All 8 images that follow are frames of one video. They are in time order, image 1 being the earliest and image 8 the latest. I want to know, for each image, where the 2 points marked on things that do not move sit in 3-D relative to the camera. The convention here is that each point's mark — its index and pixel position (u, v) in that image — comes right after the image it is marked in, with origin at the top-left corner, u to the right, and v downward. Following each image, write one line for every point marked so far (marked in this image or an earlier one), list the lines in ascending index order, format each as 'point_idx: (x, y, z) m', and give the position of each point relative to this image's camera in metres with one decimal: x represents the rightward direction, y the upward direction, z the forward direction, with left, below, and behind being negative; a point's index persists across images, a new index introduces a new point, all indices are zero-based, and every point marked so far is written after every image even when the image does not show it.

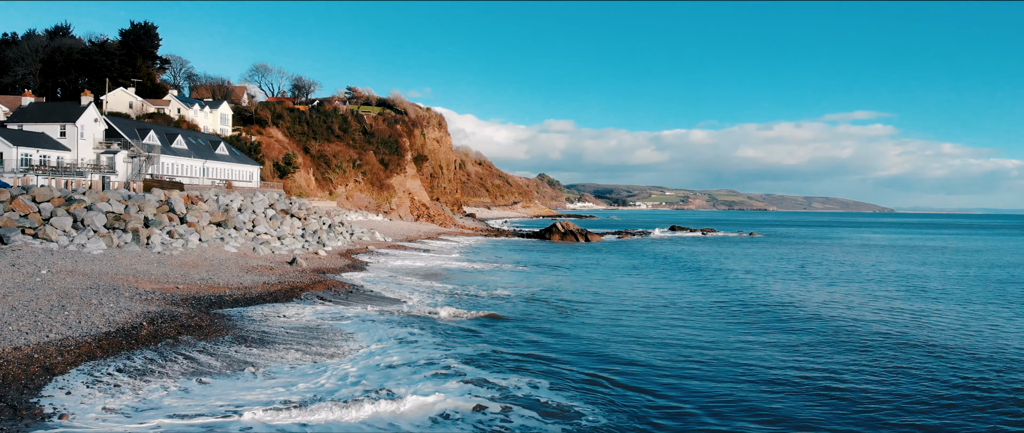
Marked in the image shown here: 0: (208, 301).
0: (-7.6, -2.1, +14.9) m
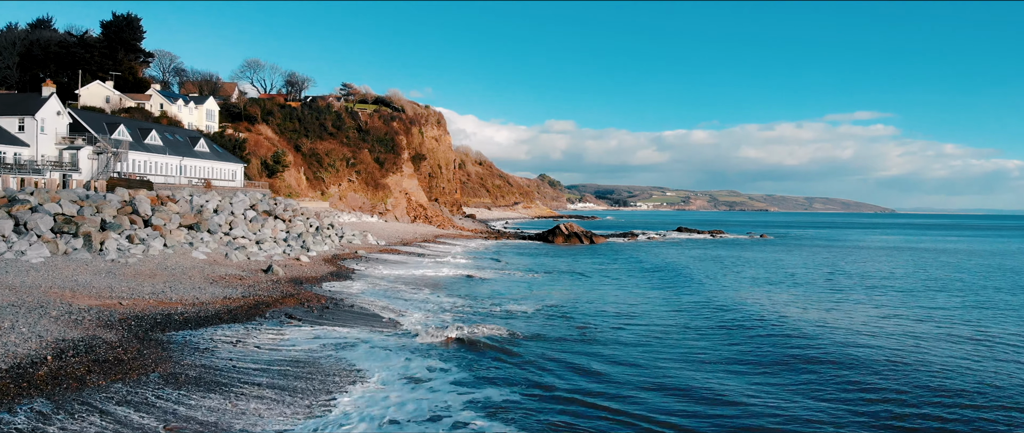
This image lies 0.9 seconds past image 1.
0: (-7.5, -2.2, +12.4) m
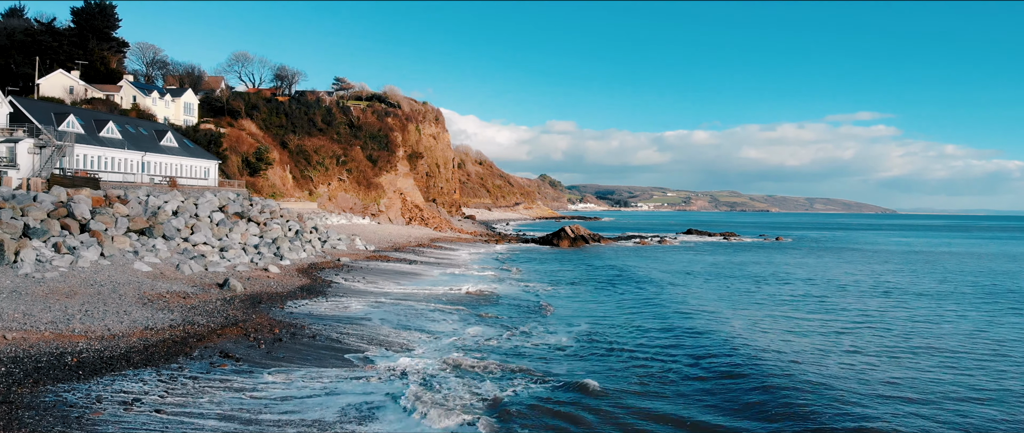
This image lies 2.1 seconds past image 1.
0: (-7.4, -2.3, +9.1) m
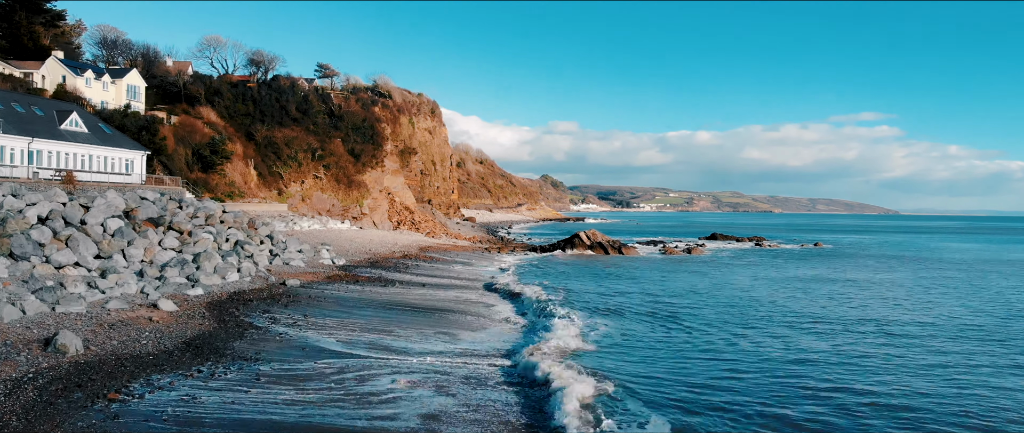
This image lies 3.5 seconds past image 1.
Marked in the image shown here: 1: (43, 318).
0: (-7.1, -2.5, +2.4) m
1: (-9.1, -1.9, +11.6) m
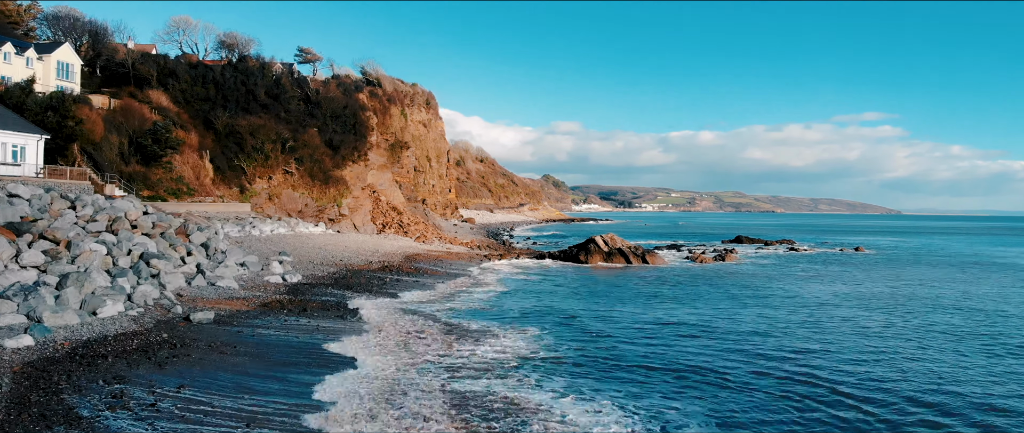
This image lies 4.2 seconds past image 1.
0: (-7.0, -2.6, -3.1) m
1: (-8.9, -2.0, +6.0) m
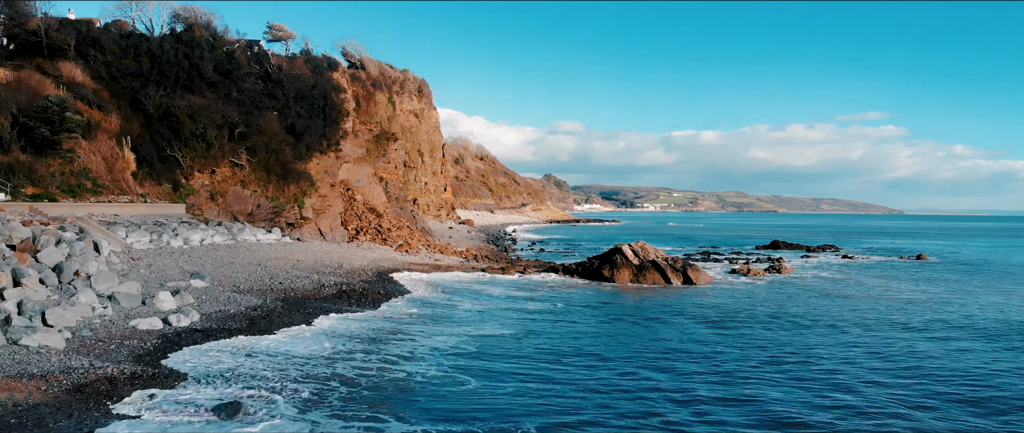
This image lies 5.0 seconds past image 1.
0: (-6.9, -2.8, -9.6) m
1: (-8.8, -2.2, -0.4) m
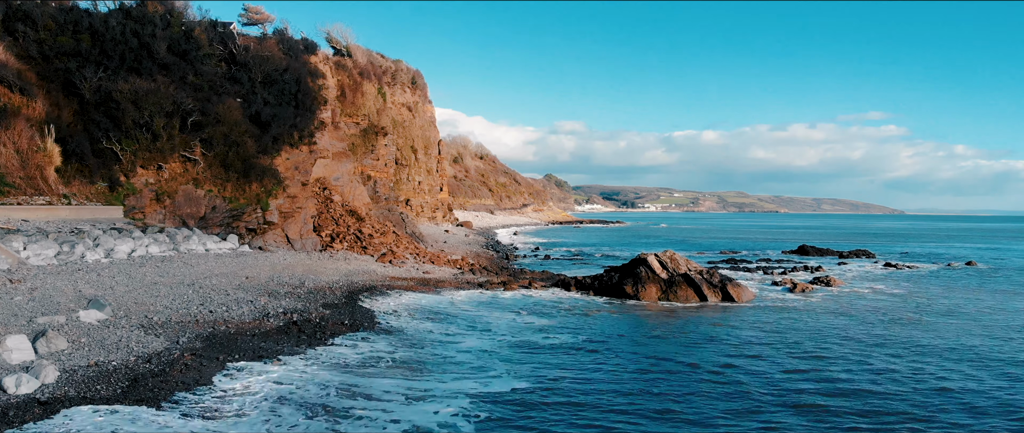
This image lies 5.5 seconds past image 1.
0: (-6.8, -2.9, -13.5) m
1: (-8.7, -2.3, -4.4) m
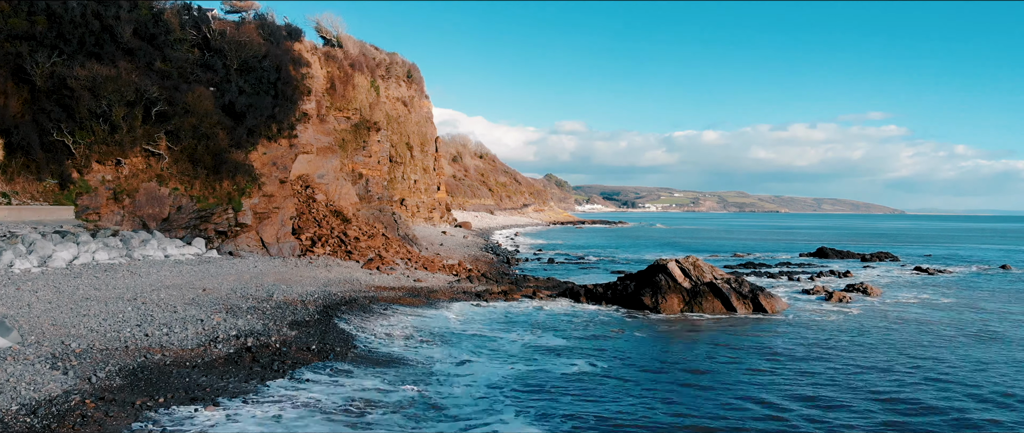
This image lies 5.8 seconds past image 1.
0: (-6.8, -3.0, -15.8) m
1: (-8.6, -2.3, -6.7) m
